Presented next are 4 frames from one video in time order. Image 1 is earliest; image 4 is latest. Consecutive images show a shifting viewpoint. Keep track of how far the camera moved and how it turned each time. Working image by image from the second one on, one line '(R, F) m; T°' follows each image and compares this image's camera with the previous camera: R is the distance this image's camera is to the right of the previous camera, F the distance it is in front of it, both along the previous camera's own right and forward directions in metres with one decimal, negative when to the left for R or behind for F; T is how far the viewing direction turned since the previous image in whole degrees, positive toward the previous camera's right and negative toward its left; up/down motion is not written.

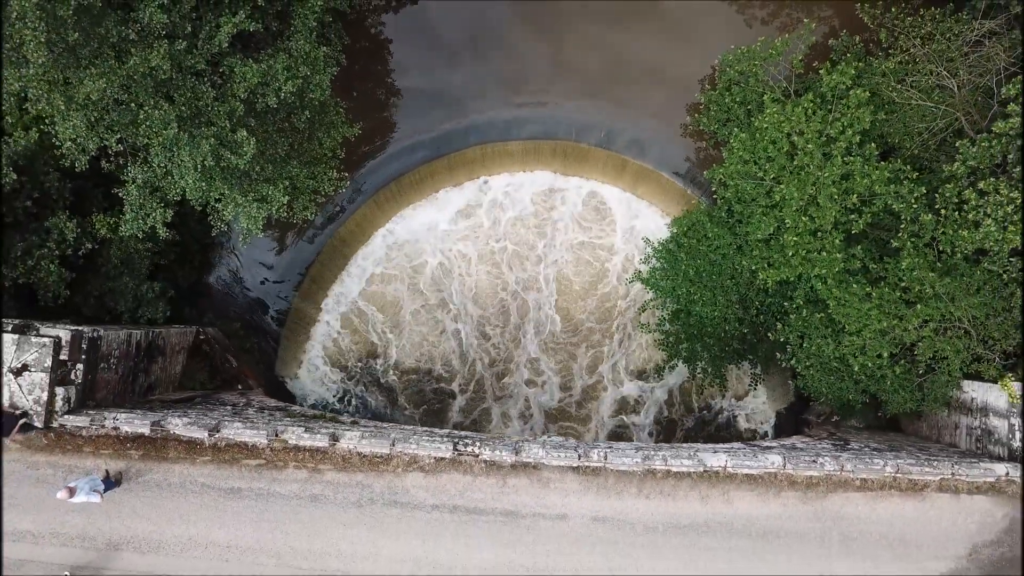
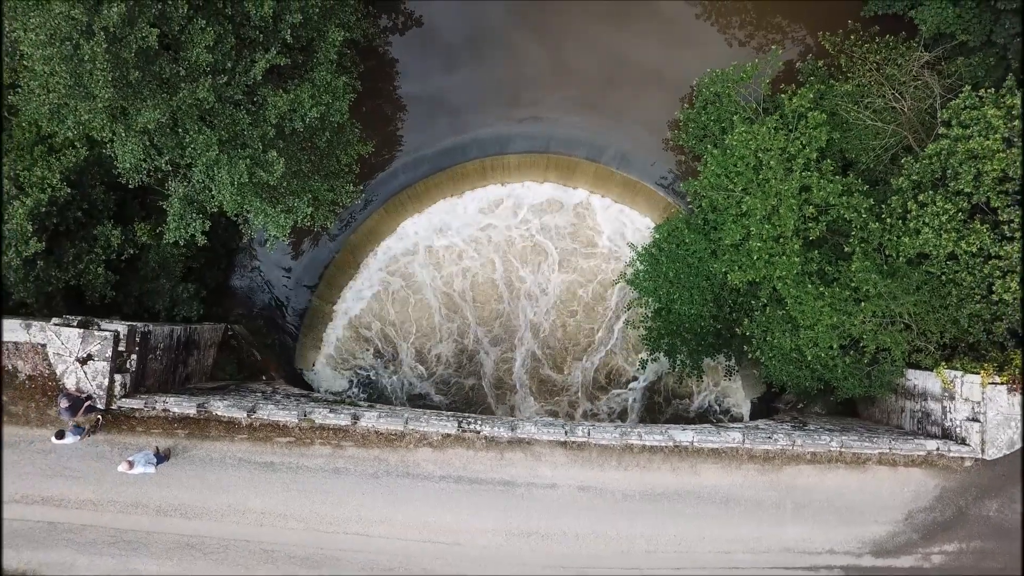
(+0.1, -1.8) m; 0°
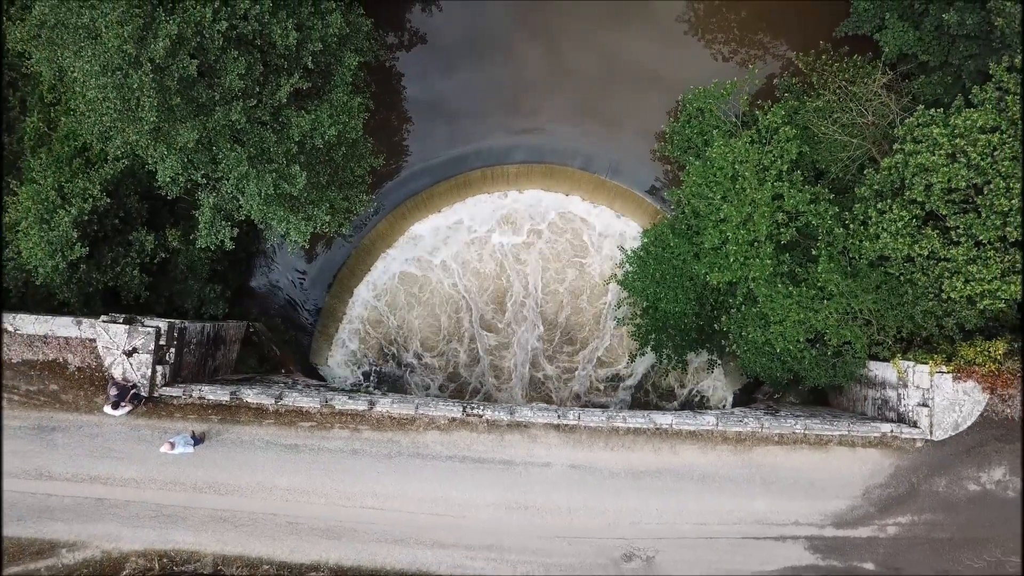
(0.0, -1.6) m; 0°
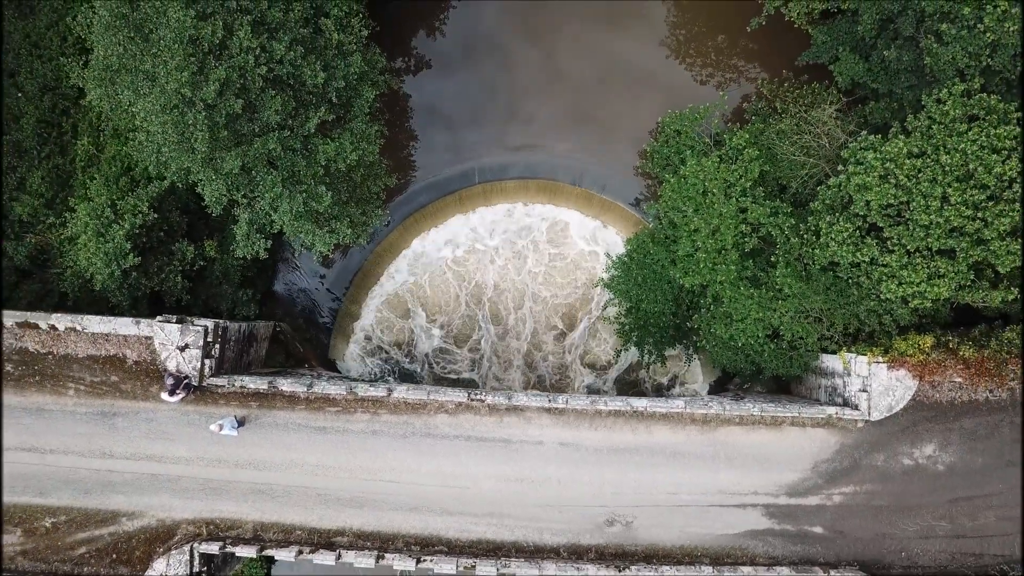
(+0.1, -2.4) m; 0°
